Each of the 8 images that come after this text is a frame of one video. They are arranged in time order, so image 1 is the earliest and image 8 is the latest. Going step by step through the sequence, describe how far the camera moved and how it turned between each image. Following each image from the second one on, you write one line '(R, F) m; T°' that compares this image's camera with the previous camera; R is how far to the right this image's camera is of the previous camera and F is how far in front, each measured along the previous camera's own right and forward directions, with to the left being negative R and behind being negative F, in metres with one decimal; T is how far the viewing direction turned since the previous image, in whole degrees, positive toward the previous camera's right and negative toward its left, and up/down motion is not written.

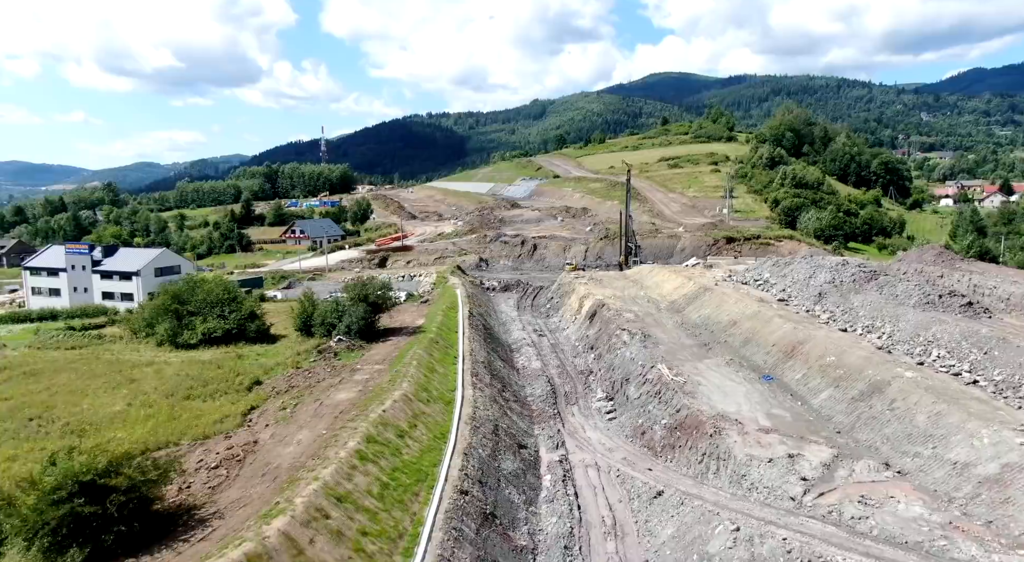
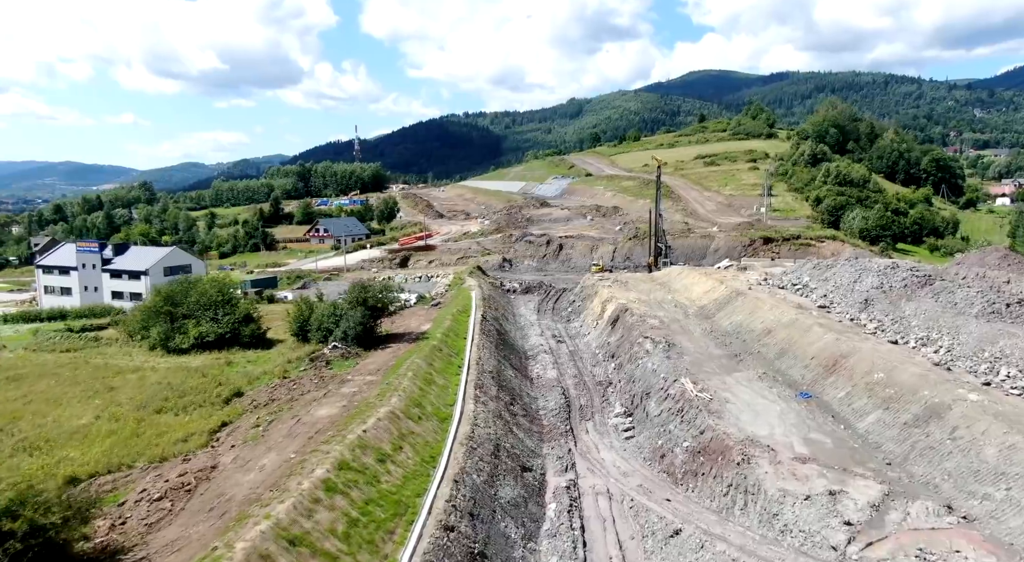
(+1.0, +2.6) m; -3°
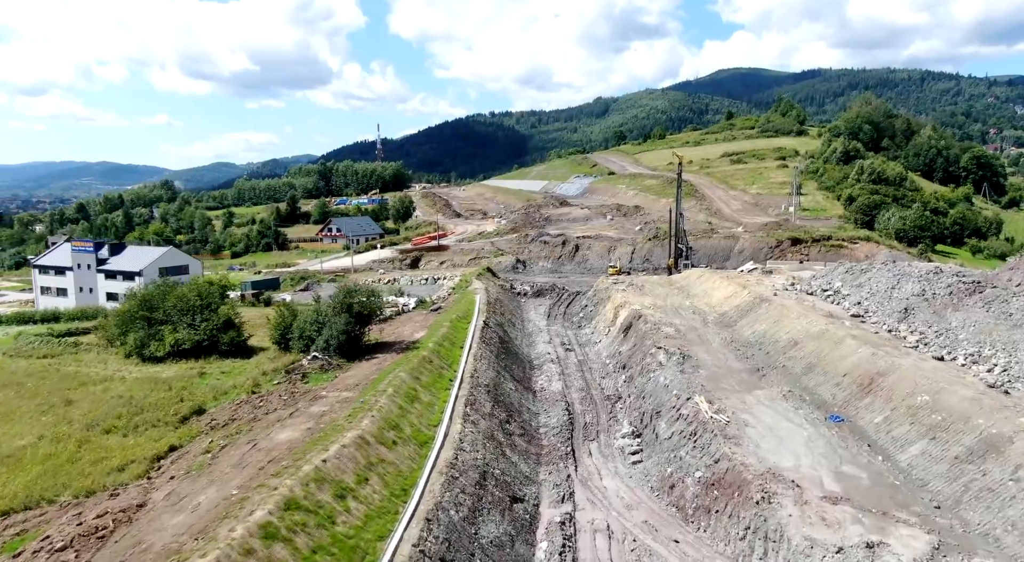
(+1.1, +2.6) m; -2°
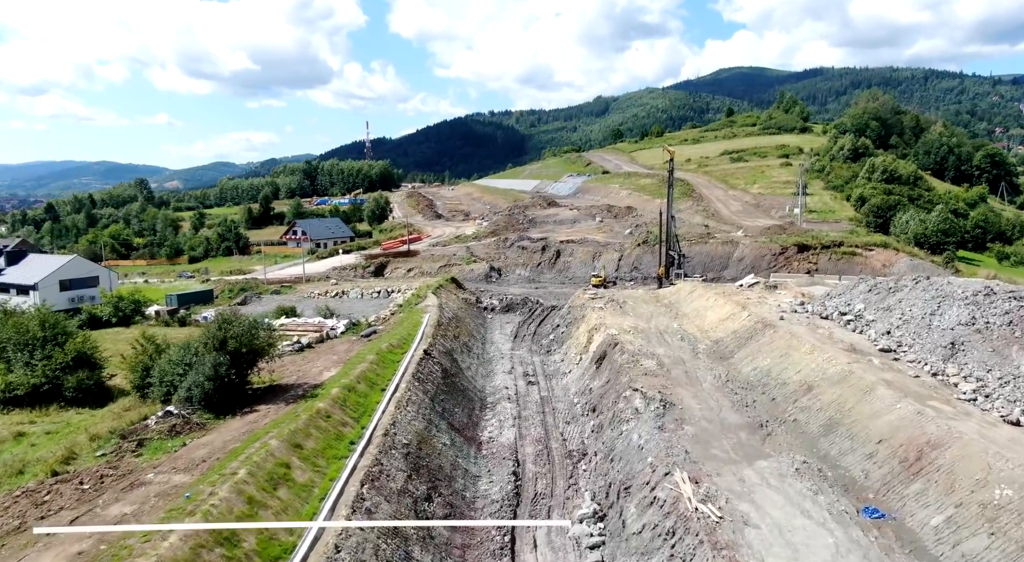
(+2.2, +6.4) m; 0°
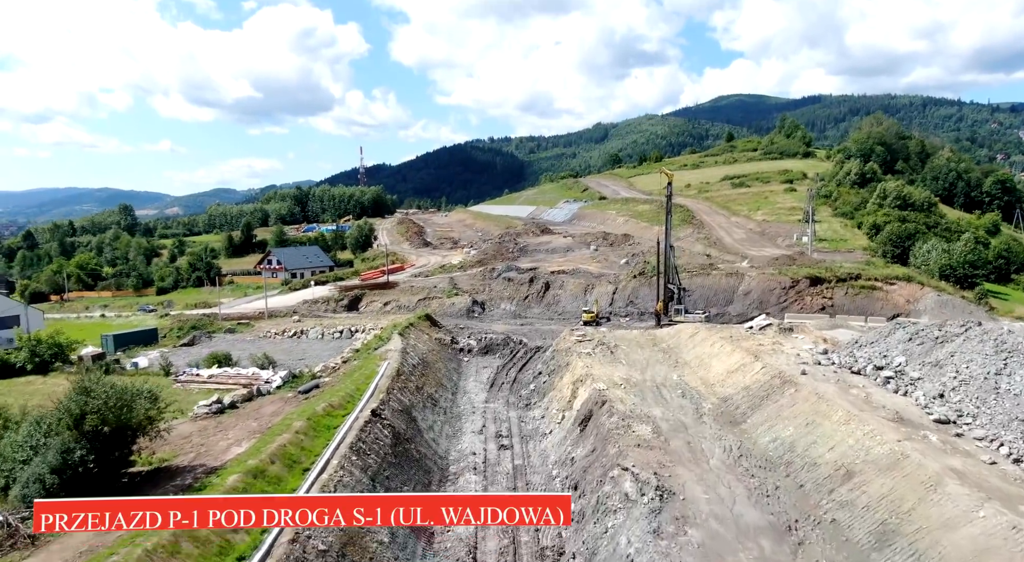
(+1.2, +4.8) m; 0°
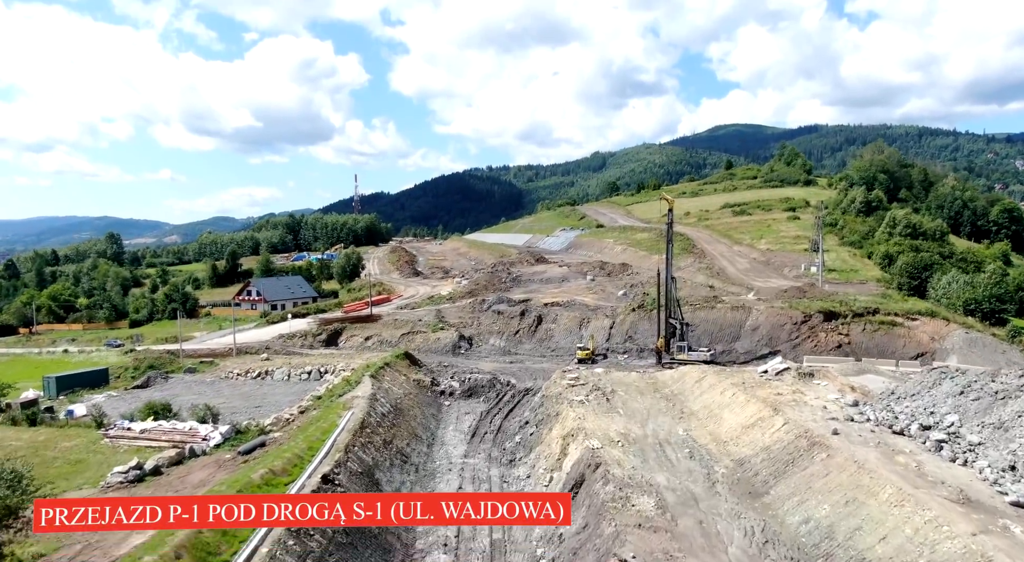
(+0.6, +3.5) m; 0°
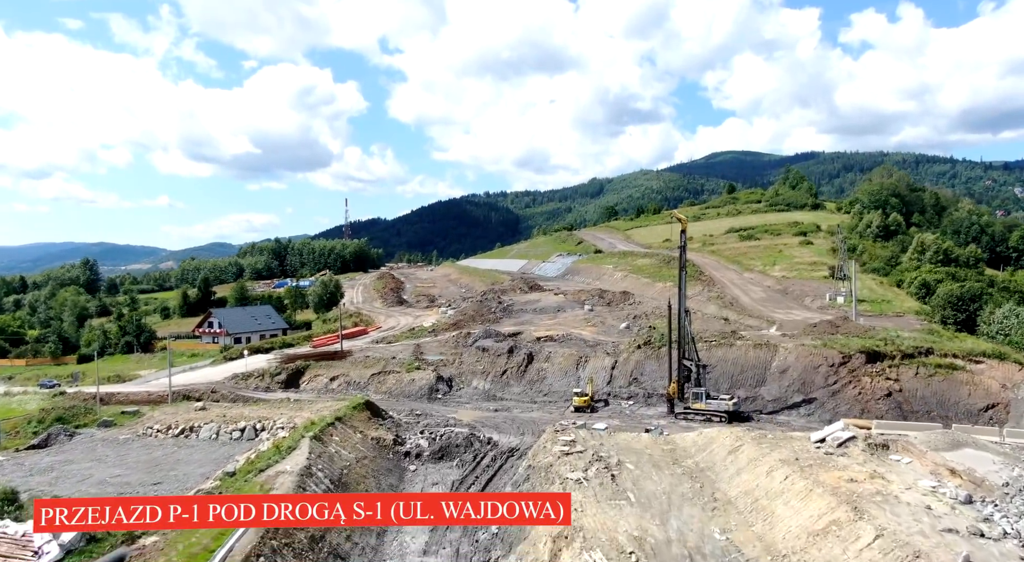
(+0.7, +6.4) m; 0°
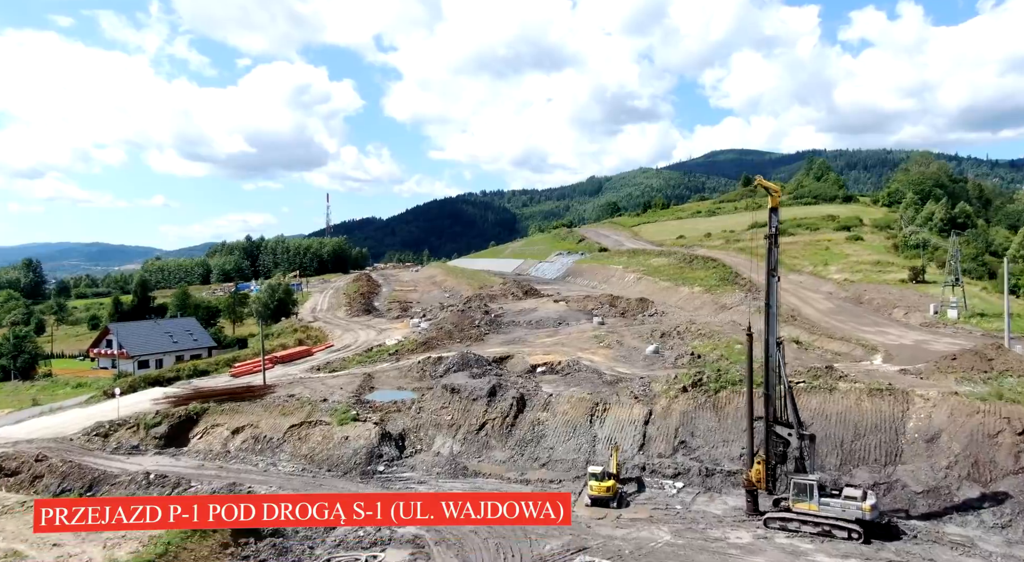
(+0.6, +13.9) m; 0°
